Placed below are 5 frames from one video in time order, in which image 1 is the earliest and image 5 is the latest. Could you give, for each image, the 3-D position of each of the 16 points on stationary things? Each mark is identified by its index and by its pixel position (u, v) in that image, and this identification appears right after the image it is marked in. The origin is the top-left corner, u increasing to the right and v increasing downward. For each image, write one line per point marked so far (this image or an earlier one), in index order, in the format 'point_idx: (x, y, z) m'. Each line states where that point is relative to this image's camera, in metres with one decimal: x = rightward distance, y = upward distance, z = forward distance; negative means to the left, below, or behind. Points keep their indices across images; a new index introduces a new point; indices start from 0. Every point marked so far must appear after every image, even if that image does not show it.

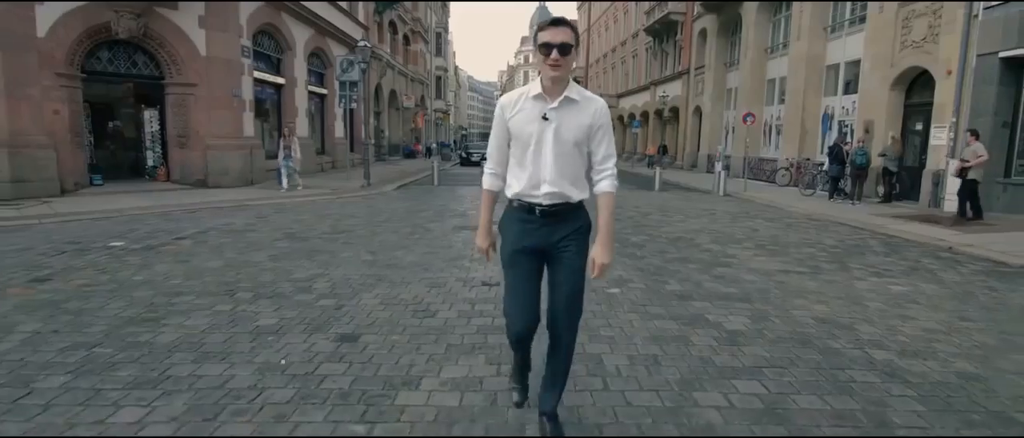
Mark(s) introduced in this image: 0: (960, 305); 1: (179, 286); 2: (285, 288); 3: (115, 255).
0: (+4.4, -0.8, +5.6) m
1: (-3.2, -0.7, +5.5) m
2: (-2.2, -0.7, +5.5) m
3: (-4.8, -0.4, +6.9) m
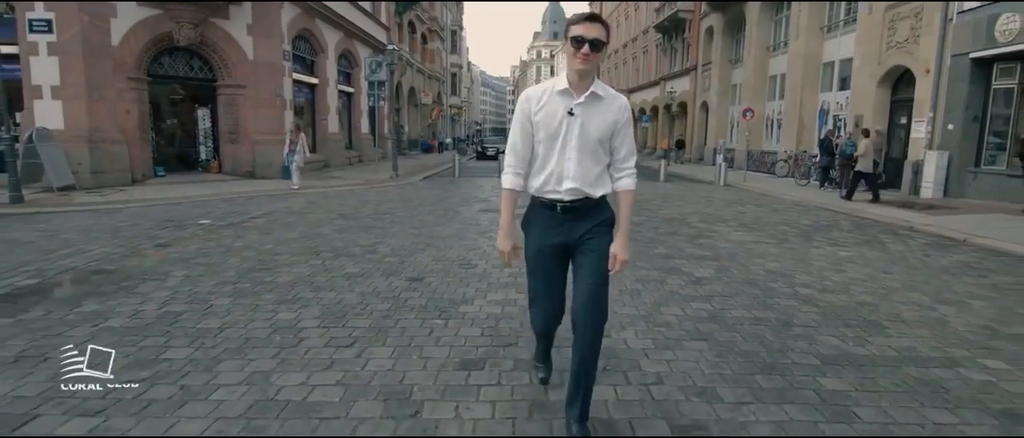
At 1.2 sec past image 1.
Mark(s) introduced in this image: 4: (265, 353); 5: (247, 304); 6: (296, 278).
0: (+4.7, -0.6, +7.0) m
1: (-3.0, -0.4, +7.1) m
2: (-1.9, -0.4, +7.0) m
3: (-4.5, -0.2, +8.5) m
4: (-1.7, -0.9, +3.7) m
5: (-2.2, -0.7, +4.8) m
6: (-2.1, -0.6, +5.7) m
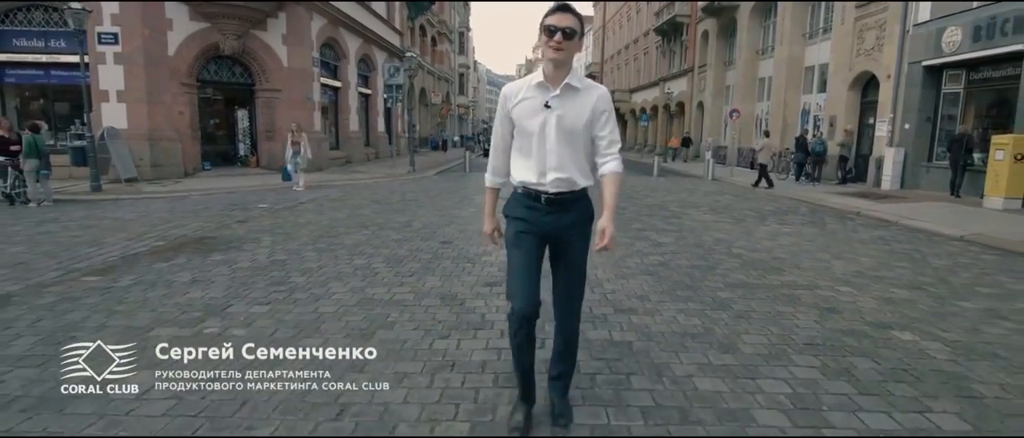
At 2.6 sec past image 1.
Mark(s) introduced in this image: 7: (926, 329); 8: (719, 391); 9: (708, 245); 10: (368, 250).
0: (+4.8, -0.3, +8.8) m
1: (-2.9, -0.1, +9.0) m
2: (-1.8, -0.1, +8.9) m
3: (-4.4, +0.1, +10.4) m
4: (-1.6, -0.6, +5.6) m
5: (-2.2, -0.4, +6.7) m
6: (-2.1, -0.3, +7.6) m
7: (+3.3, -0.9, +4.5) m
8: (+1.2, -1.0, +3.3) m
9: (+2.6, -0.3, +7.5) m
10: (-1.8, -0.4, +7.0) m
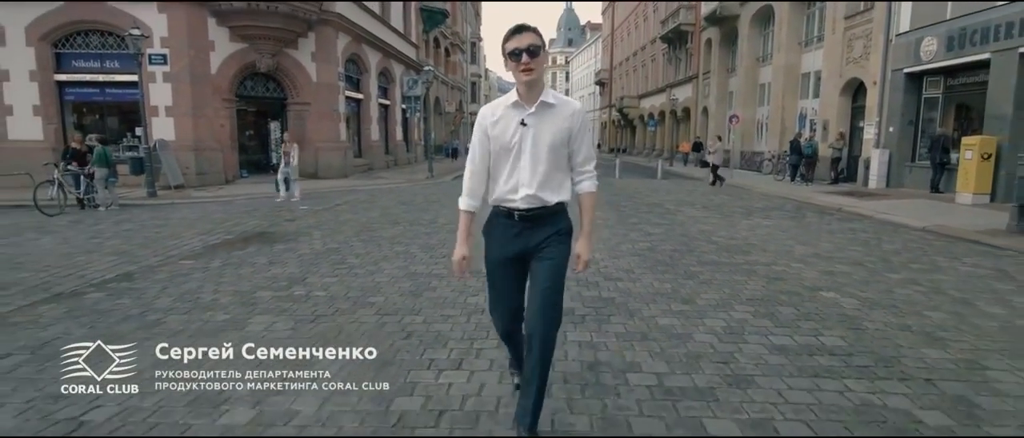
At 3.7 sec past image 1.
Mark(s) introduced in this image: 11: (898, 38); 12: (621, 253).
0: (+5.0, -0.2, +10.1) m
1: (-2.6, 0.0, +10.4) m
2: (-1.6, -0.1, +10.3) m
3: (-4.2, +0.2, +11.8) m
4: (-1.4, -0.5, +7.0) m
5: (-2.0, -0.4, +8.1) m
6: (-1.9, -0.2, +8.9) m
7: (+3.4, -0.7, +5.8) m
8: (+1.3, -0.8, +4.6) m
9: (+2.8, -0.2, +8.8) m
10: (-1.6, -0.3, +8.3) m
11: (+11.3, +5.3, +16.6) m
12: (+1.4, -0.4, +7.3) m
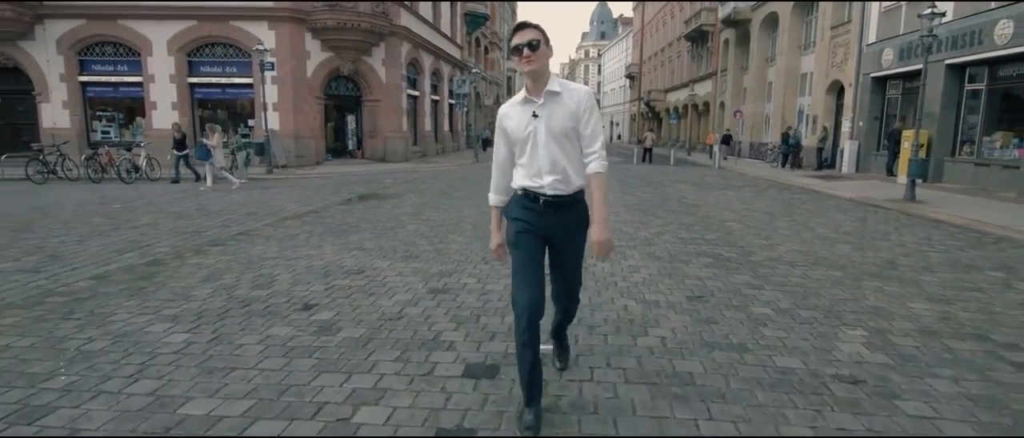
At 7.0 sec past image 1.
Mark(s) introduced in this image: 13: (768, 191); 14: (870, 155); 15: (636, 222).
0: (+5.8, +0.5, +13.8) m
1: (-1.8, +0.8, +14.6) m
2: (-0.8, +0.8, +14.4) m
3: (-3.3, +1.0, +16.1) m
4: (-0.8, +0.2, +11.1) m
5: (-1.3, +0.4, +12.3) m
6: (-1.1, +0.6, +13.1) m
7: (+4.0, -0.1, +9.7) m
8: (+1.8, -0.2, +8.6) m
9: (+3.5, +0.5, +12.7) m
10: (-0.9, +0.5, +12.5) m
11: (+12.5, +6.0, +19.9) m
12: (+2.1, +0.3, +11.3) m
13: (+7.0, +0.8, +15.7) m
14: (+12.6, +2.3, +19.9) m
15: (+2.0, 0.0, +9.4) m
